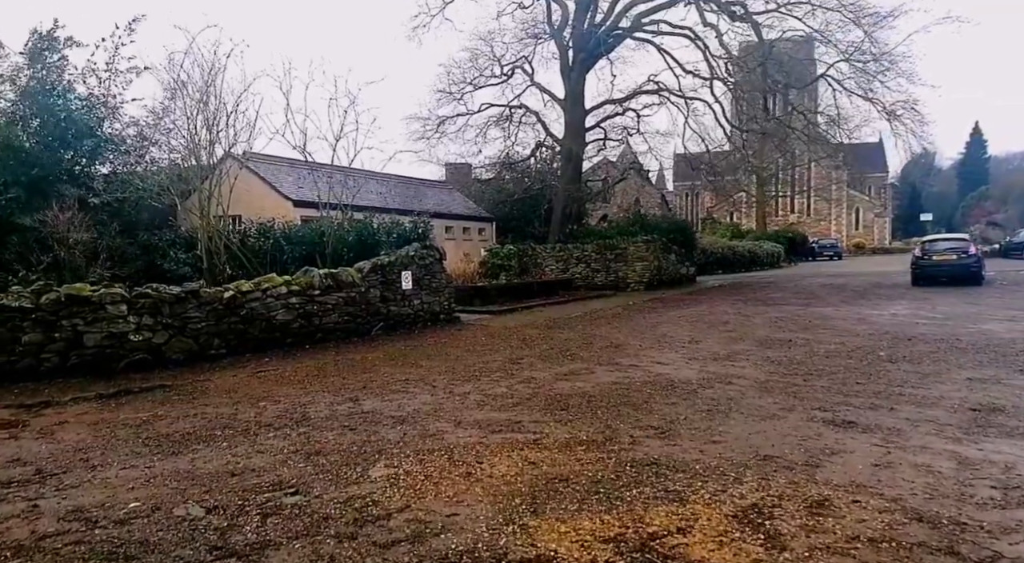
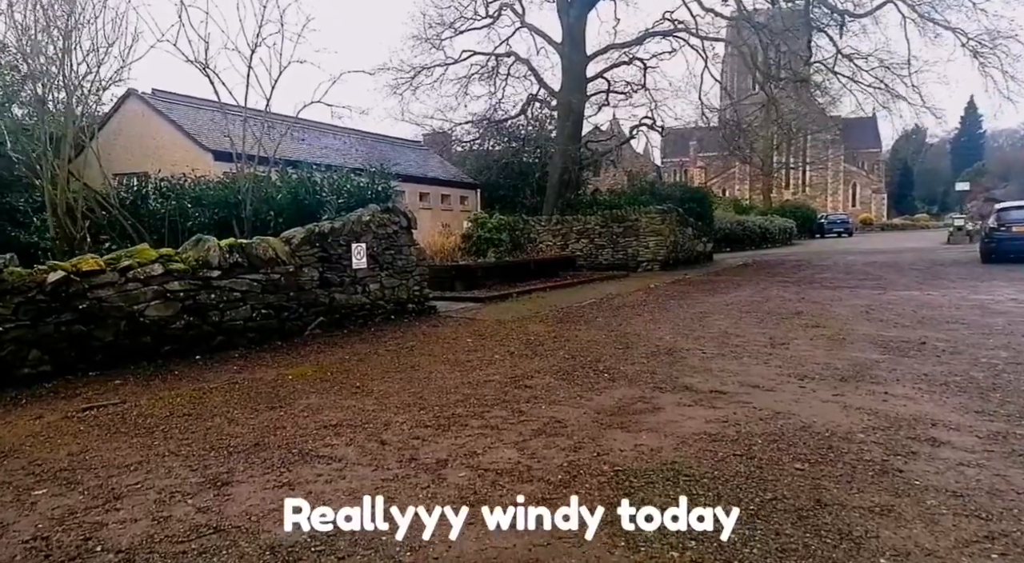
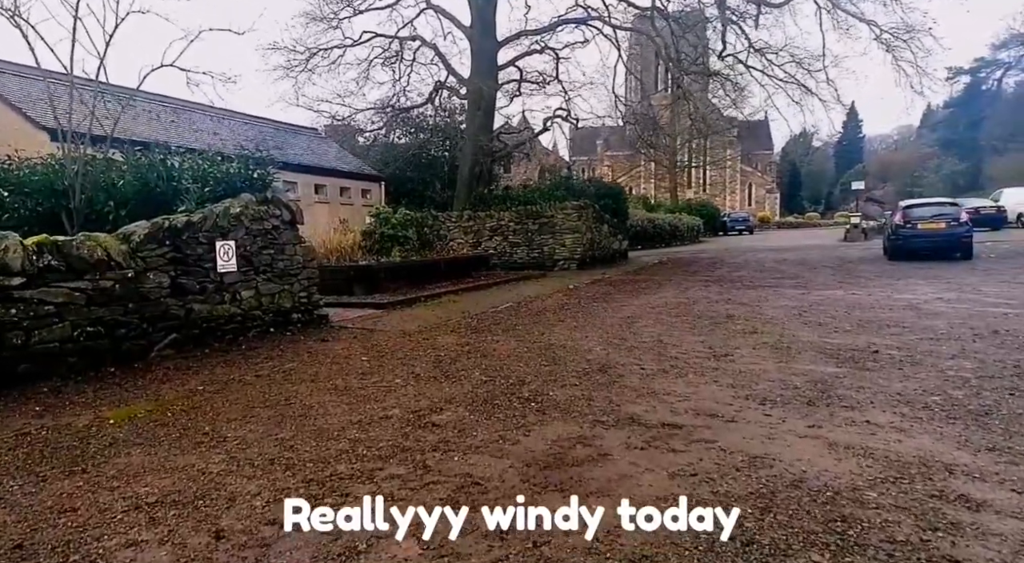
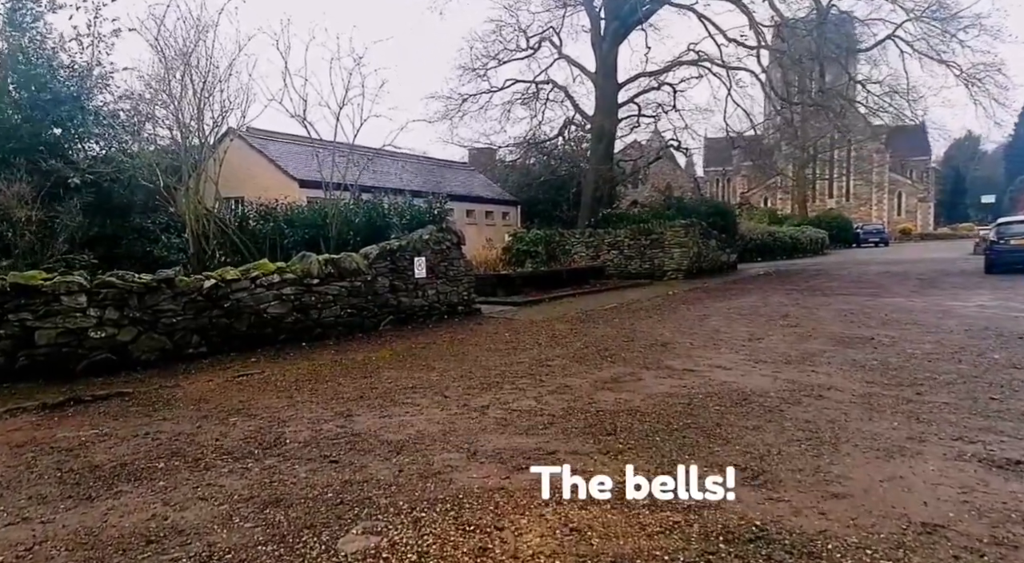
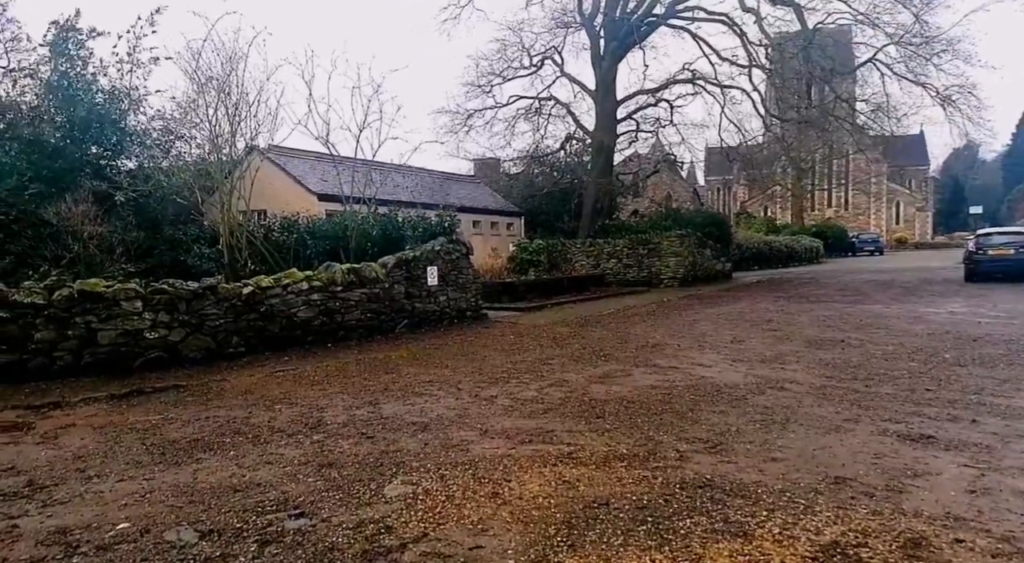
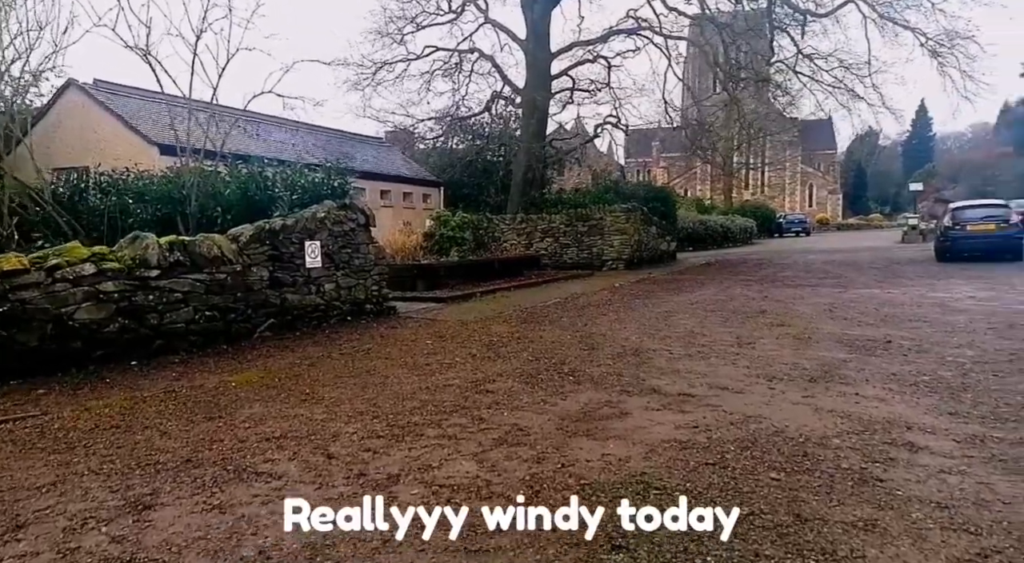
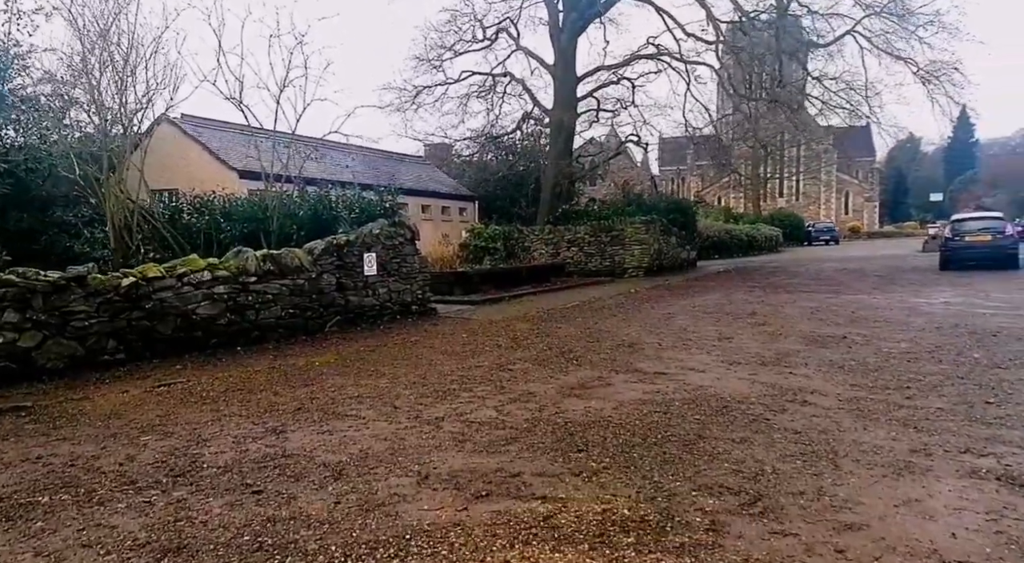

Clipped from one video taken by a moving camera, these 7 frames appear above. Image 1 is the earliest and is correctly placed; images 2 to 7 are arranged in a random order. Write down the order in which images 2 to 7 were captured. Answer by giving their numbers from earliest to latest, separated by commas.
5, 4, 7, 2, 6, 3
